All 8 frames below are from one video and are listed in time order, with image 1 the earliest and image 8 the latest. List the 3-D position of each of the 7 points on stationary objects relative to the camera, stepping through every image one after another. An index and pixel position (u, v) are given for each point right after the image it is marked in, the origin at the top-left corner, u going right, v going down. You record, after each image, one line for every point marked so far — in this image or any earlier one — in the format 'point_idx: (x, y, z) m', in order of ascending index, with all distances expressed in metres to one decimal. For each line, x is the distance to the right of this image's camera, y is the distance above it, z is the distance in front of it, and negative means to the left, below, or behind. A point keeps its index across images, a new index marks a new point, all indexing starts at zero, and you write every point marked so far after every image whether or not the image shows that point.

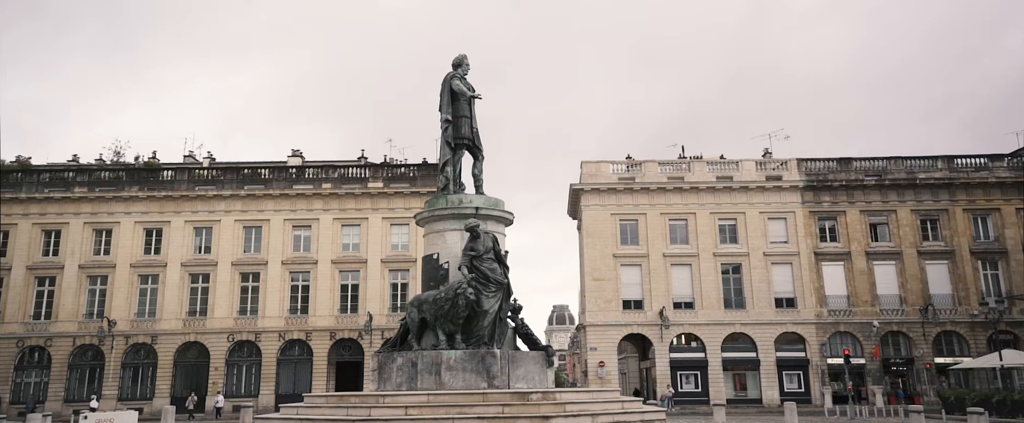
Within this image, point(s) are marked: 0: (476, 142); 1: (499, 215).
0: (-0.8, +1.5, +16.7) m
1: (-0.3, 0.0, +16.0) m
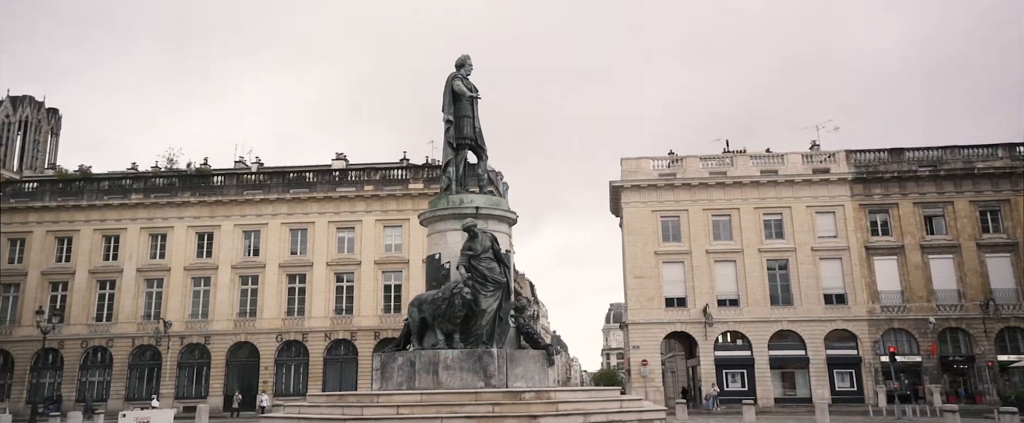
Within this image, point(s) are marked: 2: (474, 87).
0: (-0.7, +1.5, +16.9) m
1: (-0.2, 0.0, +16.2) m
2: (-0.8, +2.7, +17.2) m
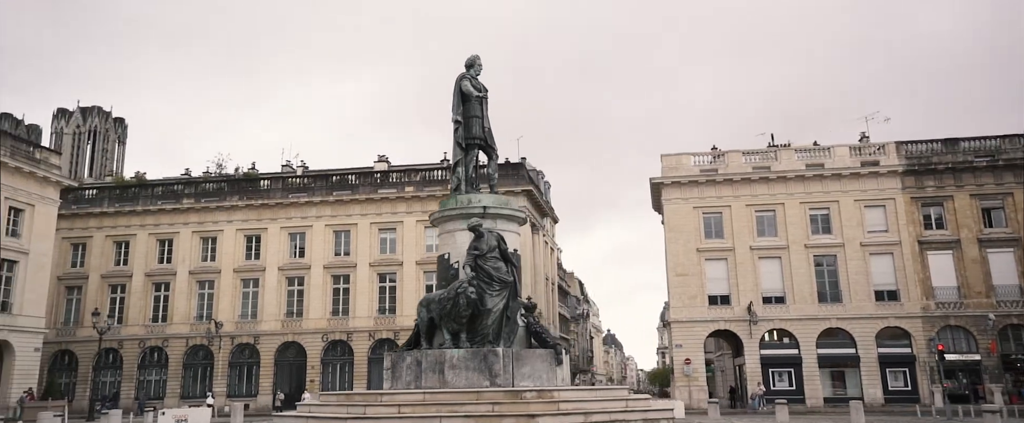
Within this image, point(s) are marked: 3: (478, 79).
0: (-0.5, +1.5, +17.0) m
1: (-0.1, 0.0, +16.2) m
2: (-0.6, +2.7, +17.3) m
3: (-0.7, +2.9, +17.3) m
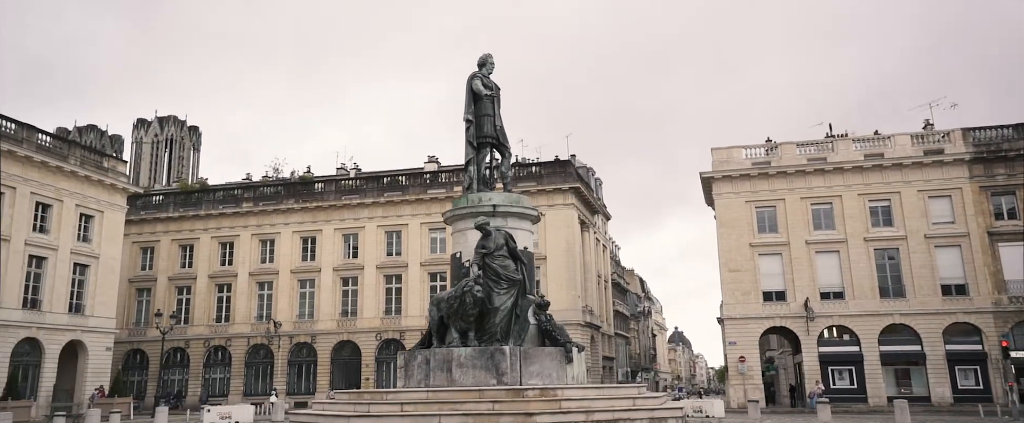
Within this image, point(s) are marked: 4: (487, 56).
0: (-0.2, +1.5, +17.0) m
1: (+0.2, 0.0, +16.2) m
2: (-0.3, +2.7, +17.3) m
3: (-0.5, +2.9, +17.3) m
4: (-0.5, +3.4, +17.4) m
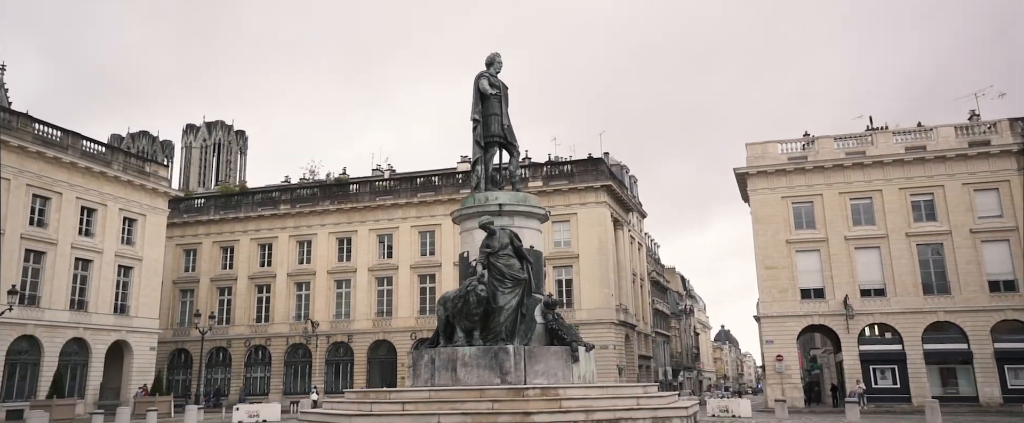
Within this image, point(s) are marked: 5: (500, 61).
0: (-0.1, +1.5, +17.0) m
1: (+0.3, 0.0, +16.2) m
2: (-0.2, +2.7, +17.3) m
3: (-0.3, +2.9, +17.3) m
4: (-0.4, +3.4, +17.4) m
5: (-0.3, +3.3, +17.4) m
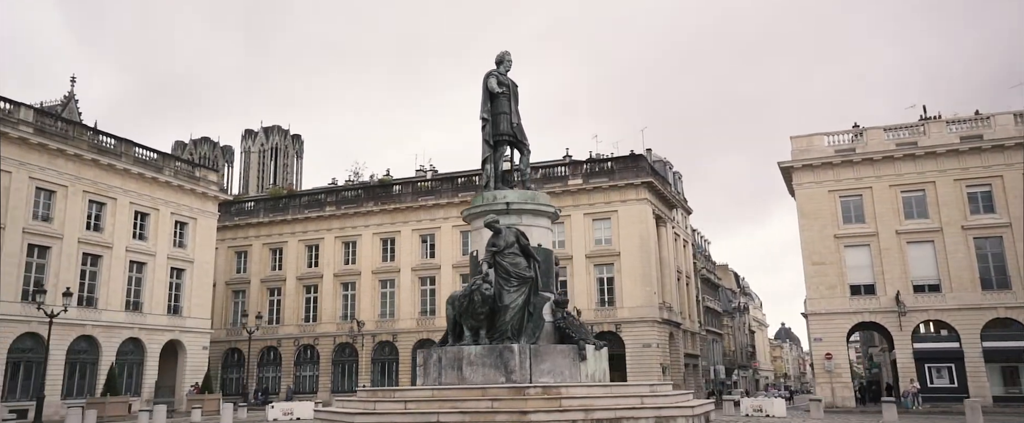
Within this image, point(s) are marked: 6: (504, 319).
0: (+0.1, +1.6, +16.9) m
1: (+0.5, +0.1, +16.1) m
2: (0.0, +2.8, +17.2) m
3: (-0.1, +2.9, +17.3) m
4: (-0.2, +3.4, +17.4) m
5: (0.0, +3.3, +17.4) m
6: (-0.2, -2.0, +14.9) m
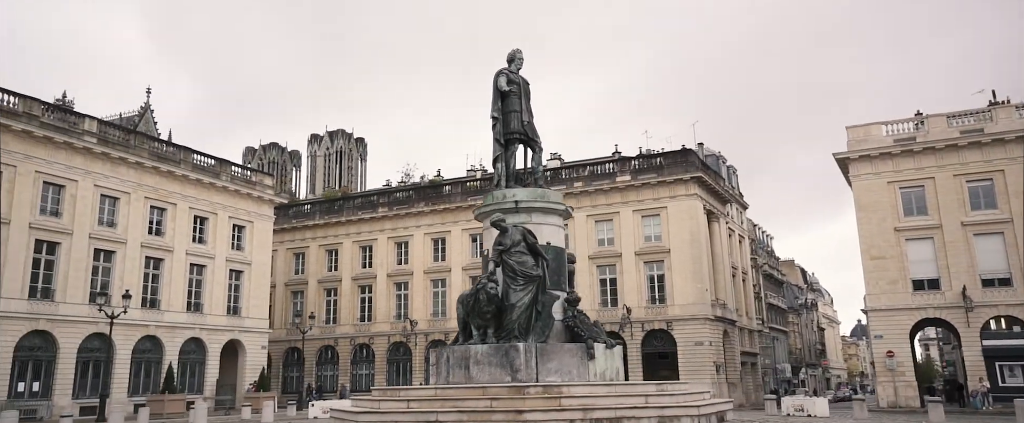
0: (+0.4, +1.6, +16.8) m
1: (+0.6, +0.1, +16.0) m
2: (+0.3, +2.8, +17.1) m
3: (+0.2, +3.0, +17.2) m
4: (+0.1, +3.5, +17.3) m
5: (+0.2, +3.3, +17.3) m
6: (0.0, -2.0, +14.9) m
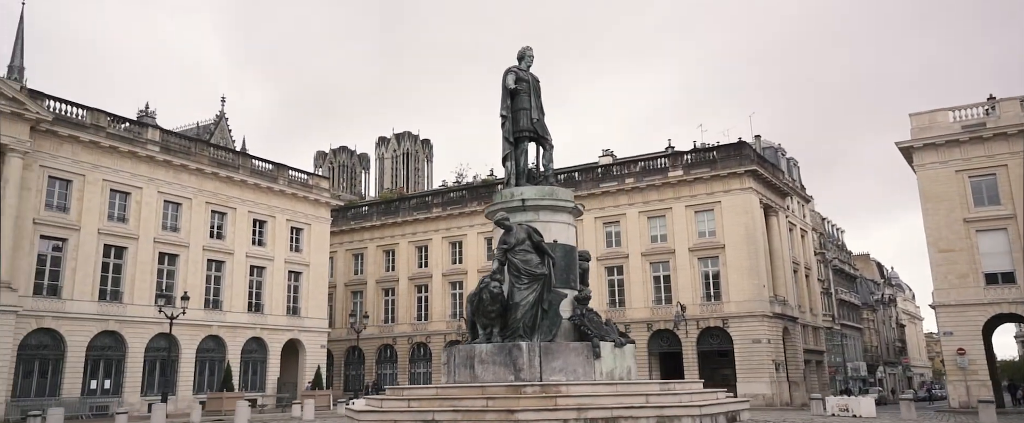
0: (+0.6, +1.7, +16.7) m
1: (+0.8, +0.2, +15.8) m
2: (+0.5, +2.9, +17.0) m
3: (+0.4, +3.0, +17.1) m
4: (+0.3, +3.5, +17.1) m
5: (+0.4, +3.4, +17.1) m
6: (0.0, -2.0, +14.7) m
